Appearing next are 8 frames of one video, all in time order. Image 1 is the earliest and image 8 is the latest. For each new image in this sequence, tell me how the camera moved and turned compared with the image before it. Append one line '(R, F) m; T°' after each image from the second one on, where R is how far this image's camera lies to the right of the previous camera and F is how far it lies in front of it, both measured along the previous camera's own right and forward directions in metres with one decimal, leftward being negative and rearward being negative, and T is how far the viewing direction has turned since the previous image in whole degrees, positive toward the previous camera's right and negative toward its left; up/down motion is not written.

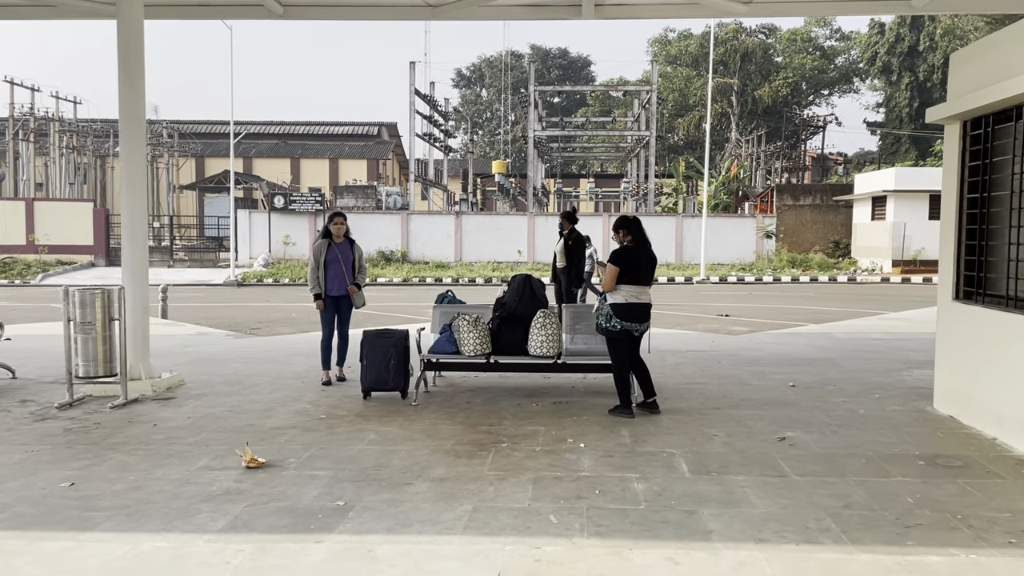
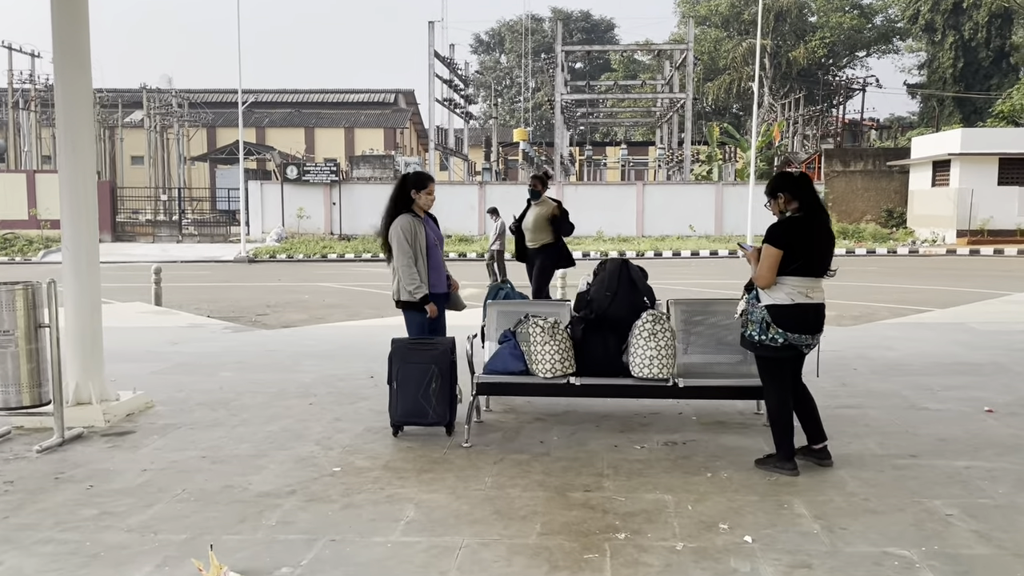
(-0.4, +2.2) m; -1°
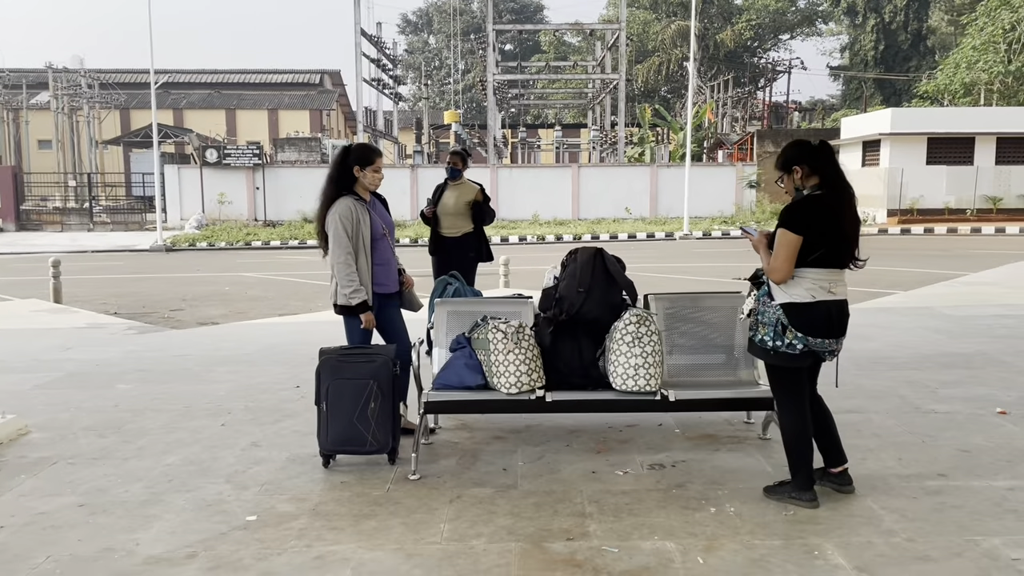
(-0.1, +0.9) m; +5°
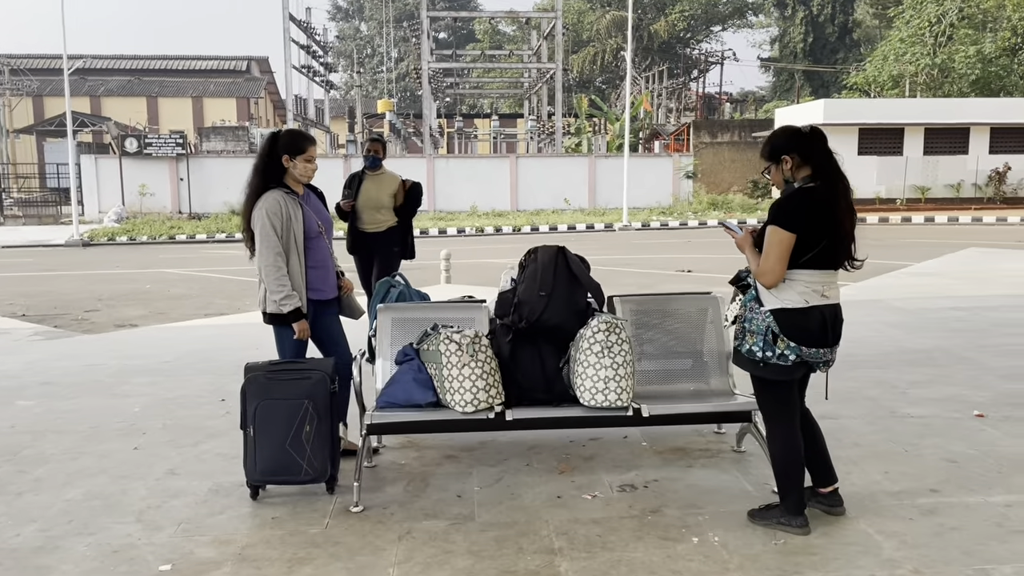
(-0.1, +0.5) m; +4°
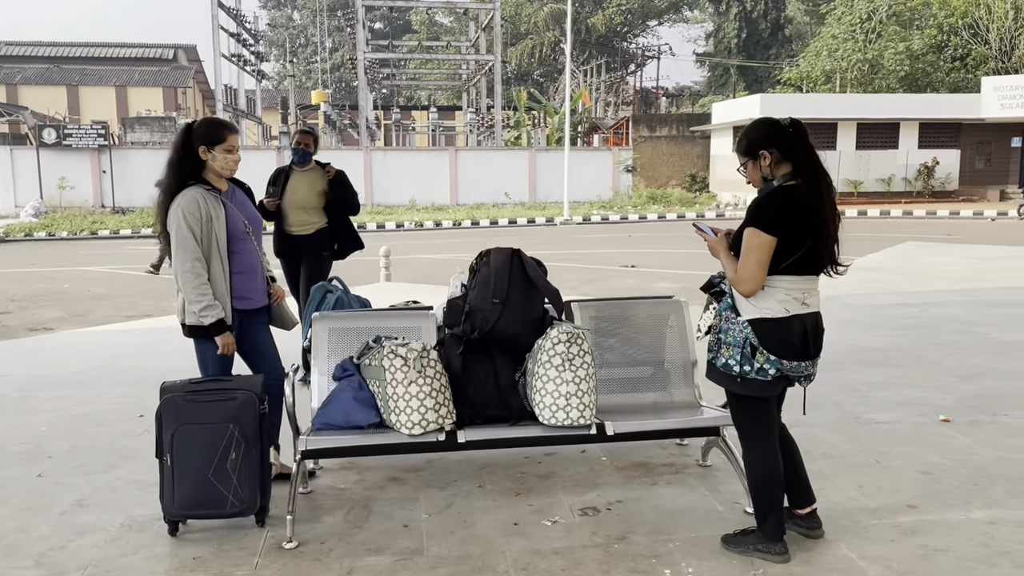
(0.0, +0.3) m; +4°
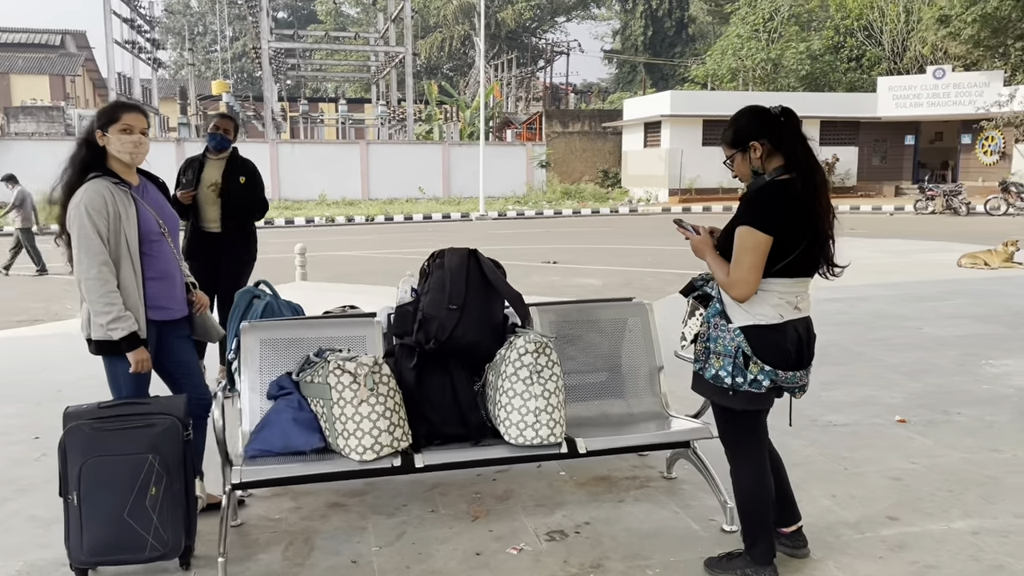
(-0.2, +0.3) m; +6°
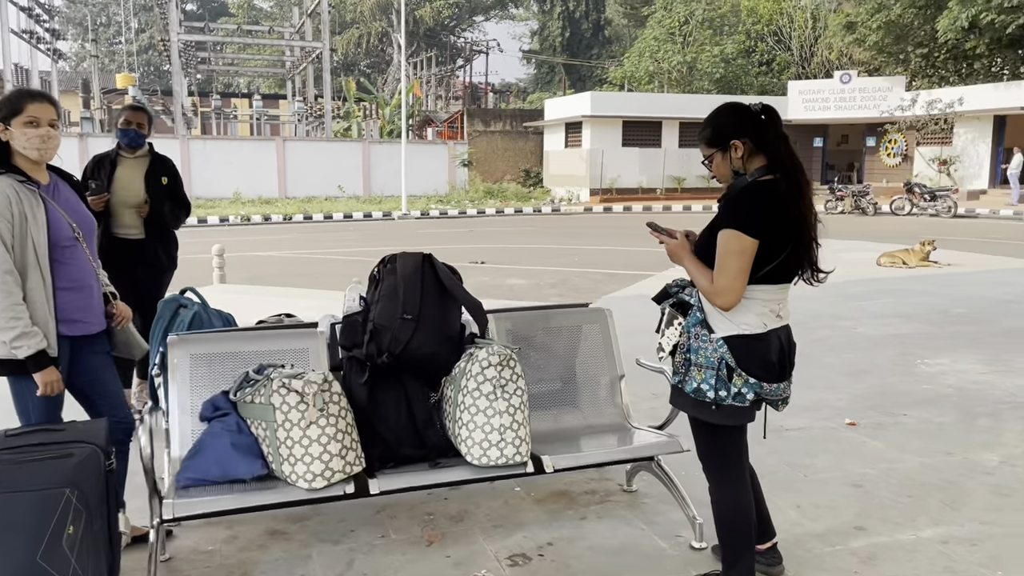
(-0.1, +0.2) m; +5°
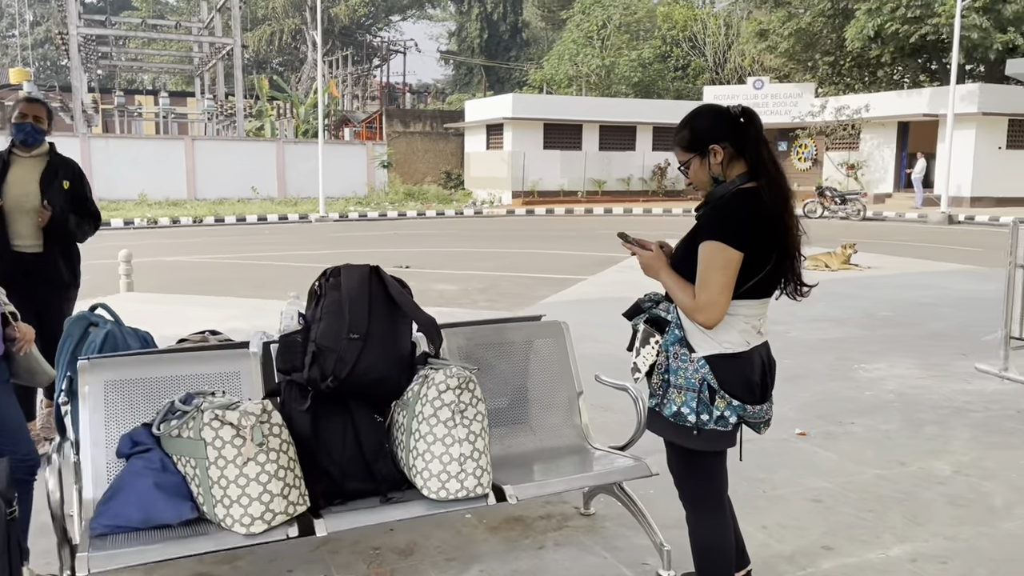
(-0.1, +0.2) m; +5°
